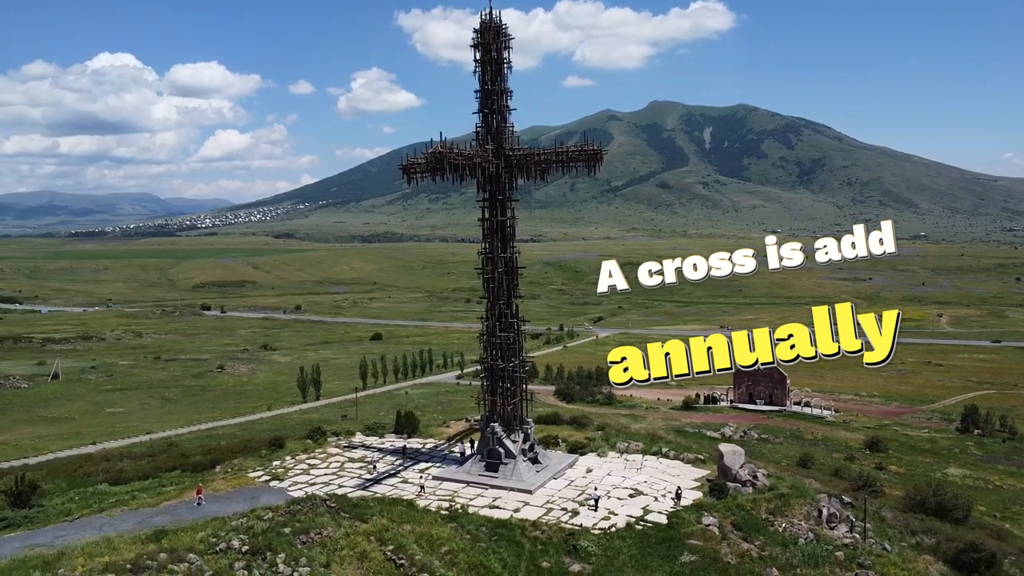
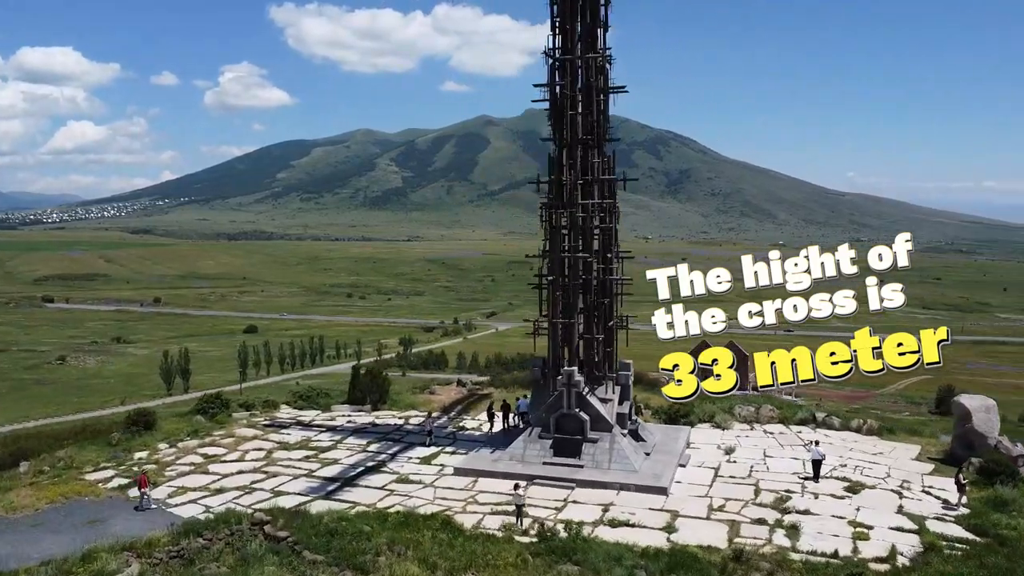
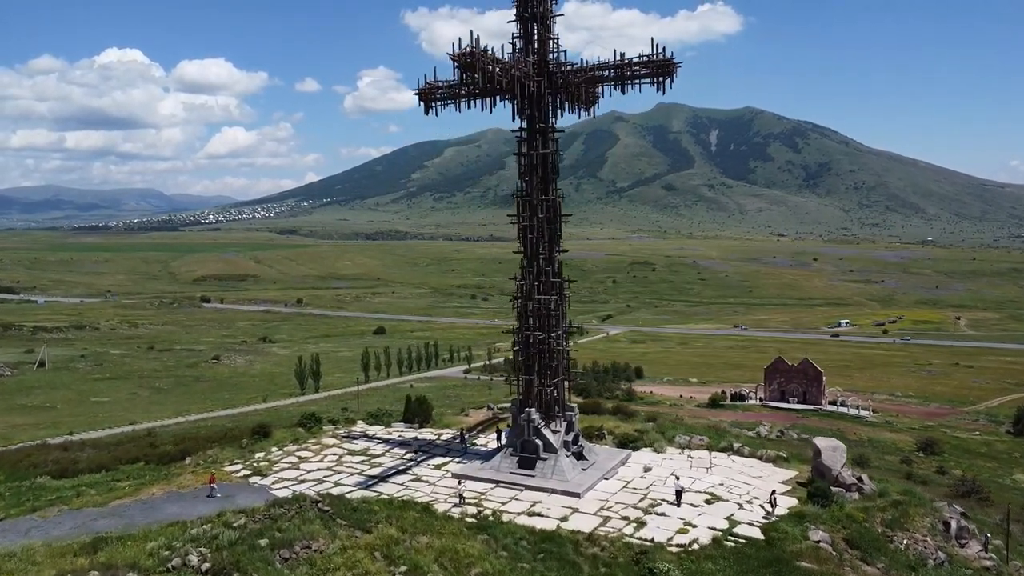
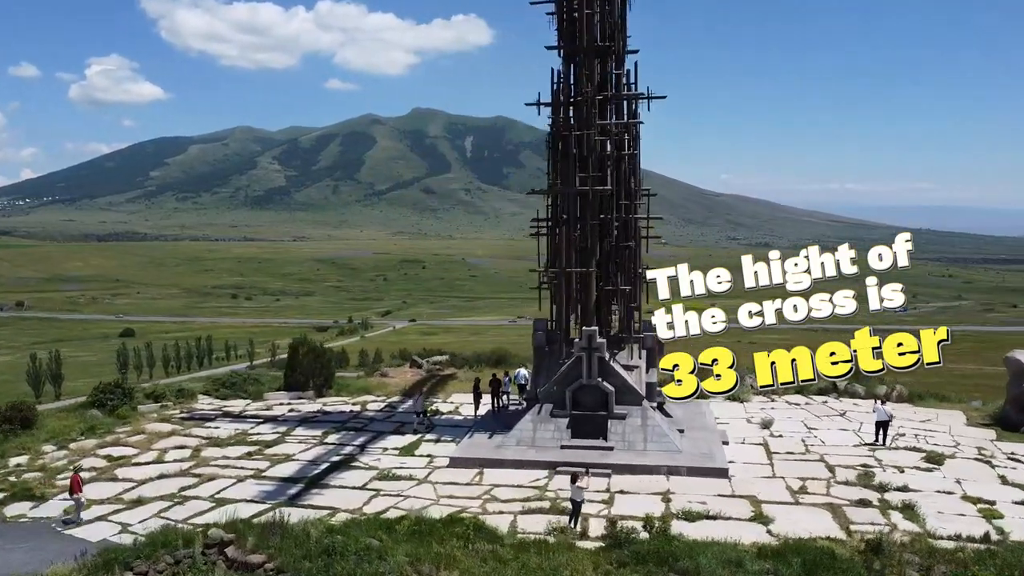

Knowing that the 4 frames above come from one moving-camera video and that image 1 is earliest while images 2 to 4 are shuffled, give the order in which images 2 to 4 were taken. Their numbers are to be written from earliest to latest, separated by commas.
3, 2, 4
